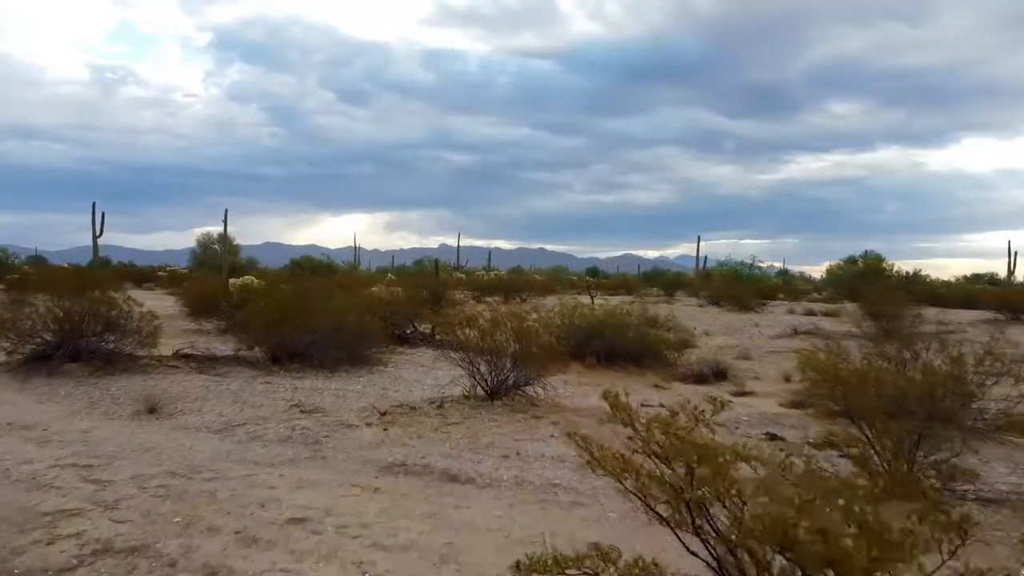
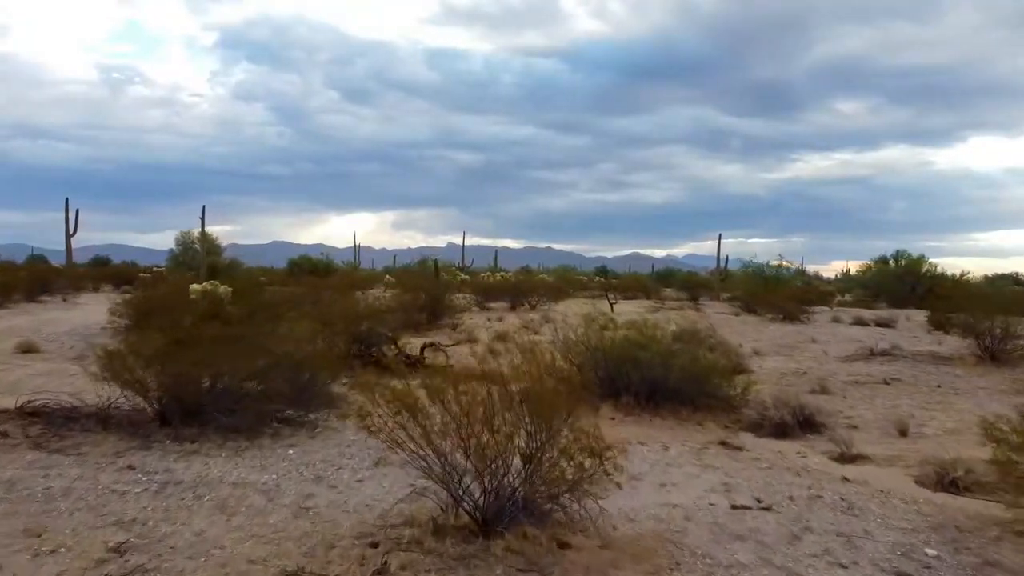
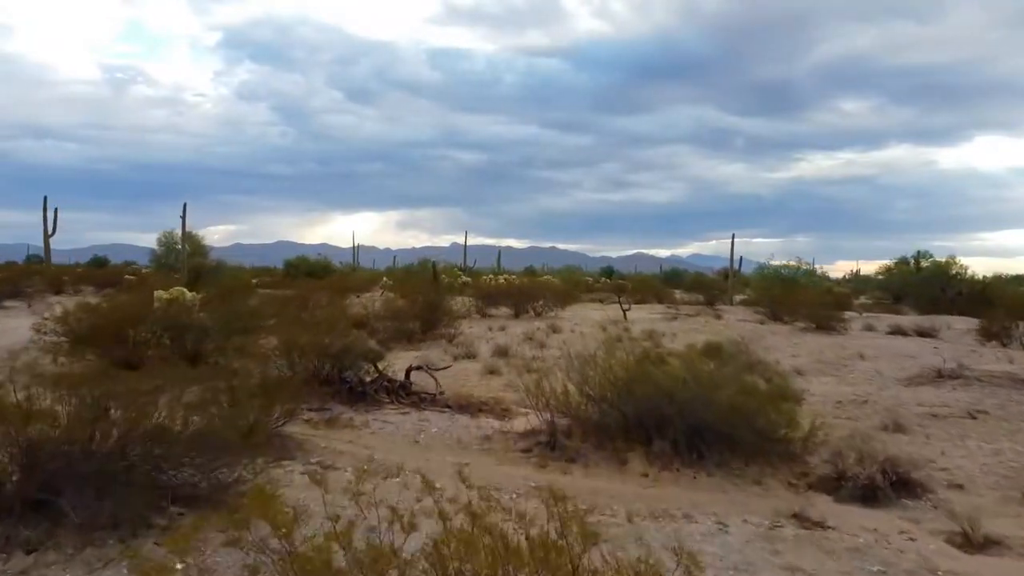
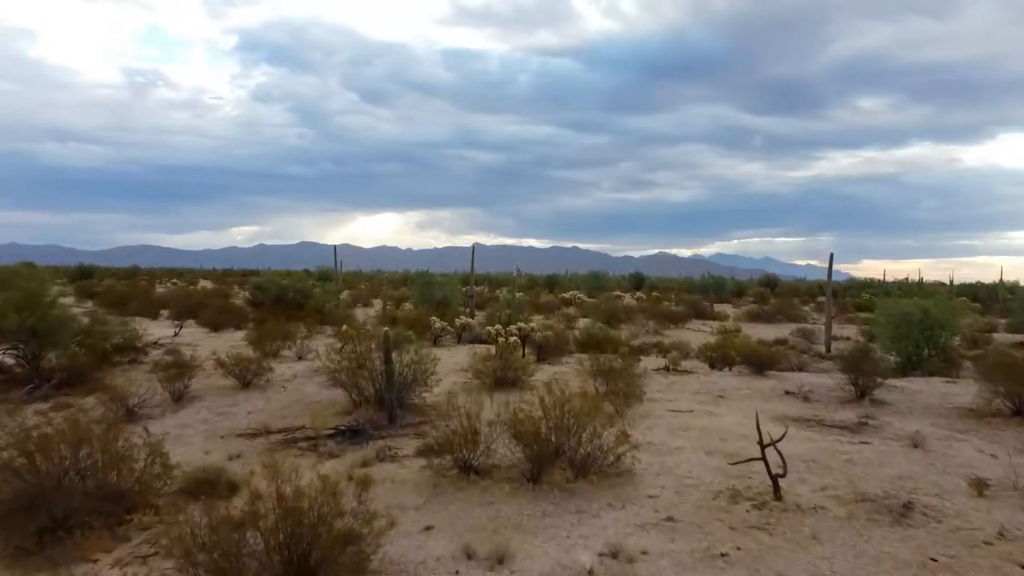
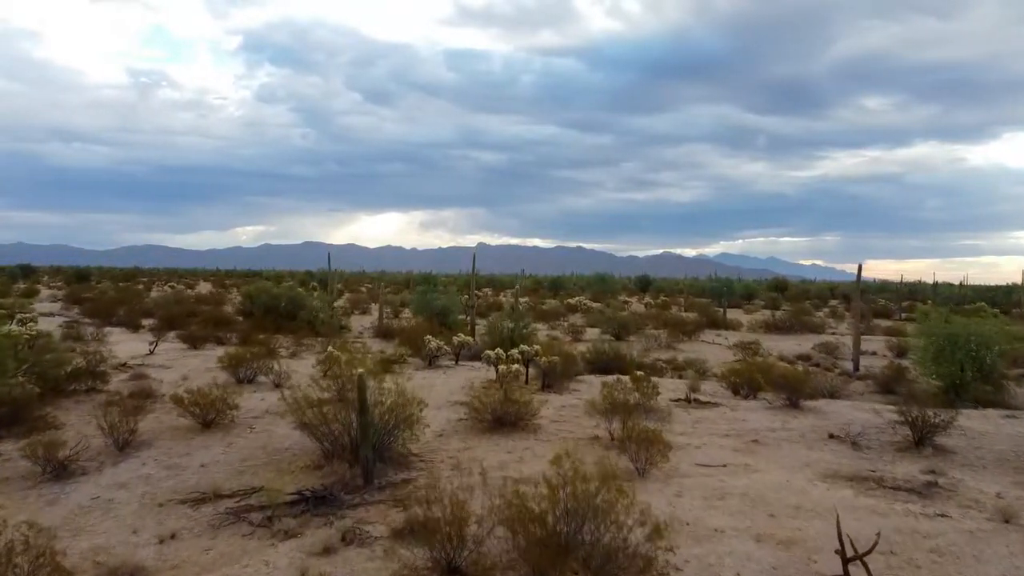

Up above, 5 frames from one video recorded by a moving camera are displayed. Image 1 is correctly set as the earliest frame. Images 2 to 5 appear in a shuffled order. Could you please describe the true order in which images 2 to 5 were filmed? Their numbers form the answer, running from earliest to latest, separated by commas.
2, 3, 4, 5
